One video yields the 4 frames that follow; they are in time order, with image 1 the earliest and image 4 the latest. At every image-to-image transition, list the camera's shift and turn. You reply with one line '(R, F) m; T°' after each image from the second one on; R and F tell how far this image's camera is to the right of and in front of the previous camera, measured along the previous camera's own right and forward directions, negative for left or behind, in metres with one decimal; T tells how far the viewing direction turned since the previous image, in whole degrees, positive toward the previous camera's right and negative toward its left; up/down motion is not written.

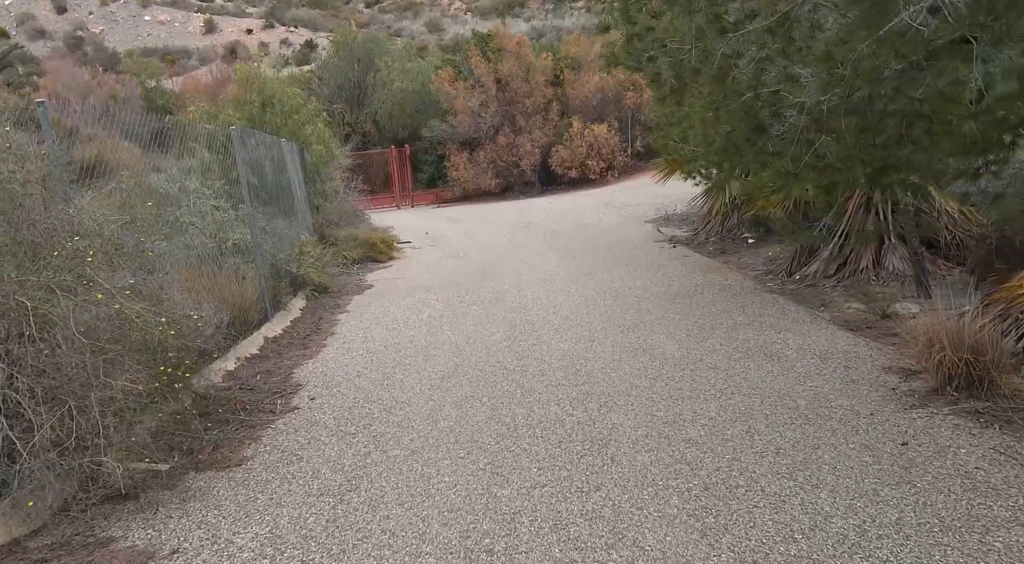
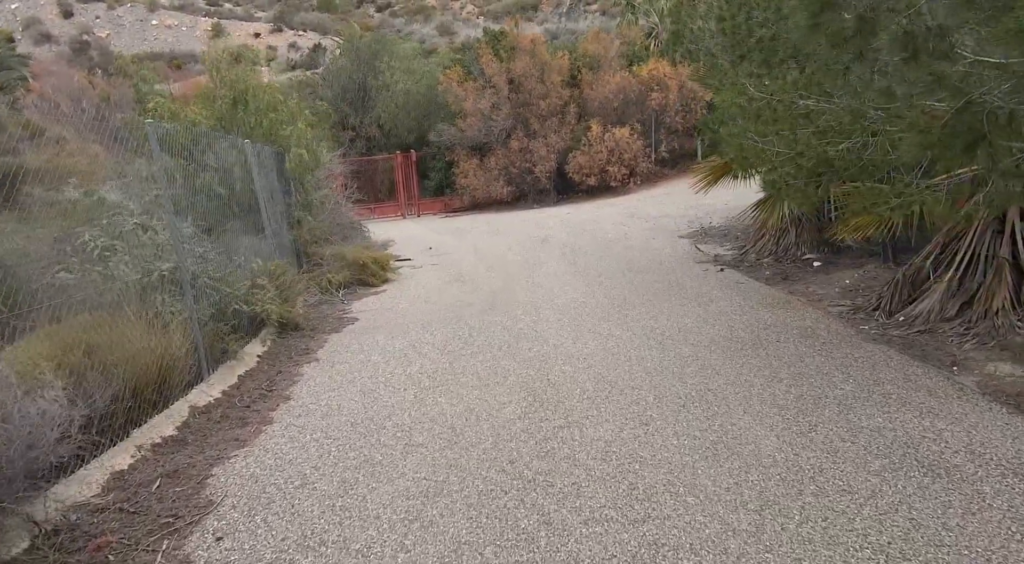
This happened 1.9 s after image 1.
(0.0, +1.9) m; -1°
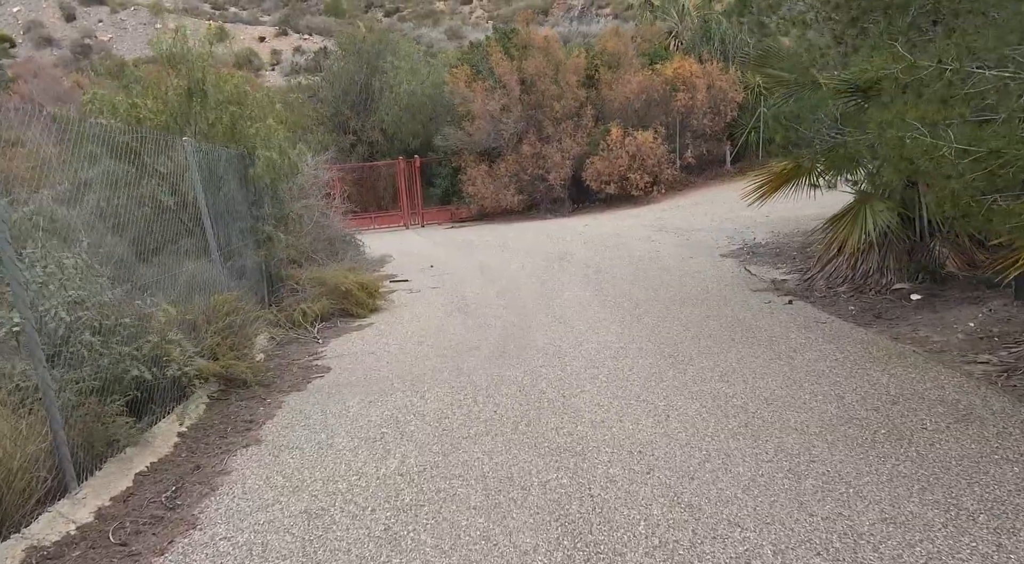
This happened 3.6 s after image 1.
(-0.1, +2.0) m; -1°
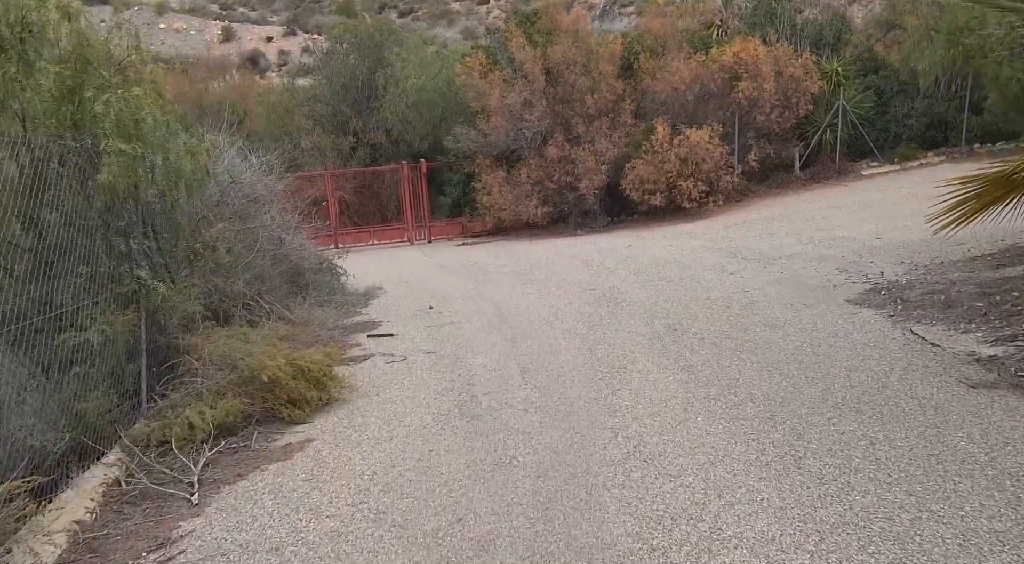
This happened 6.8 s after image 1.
(-0.1, +3.7) m; -1°
